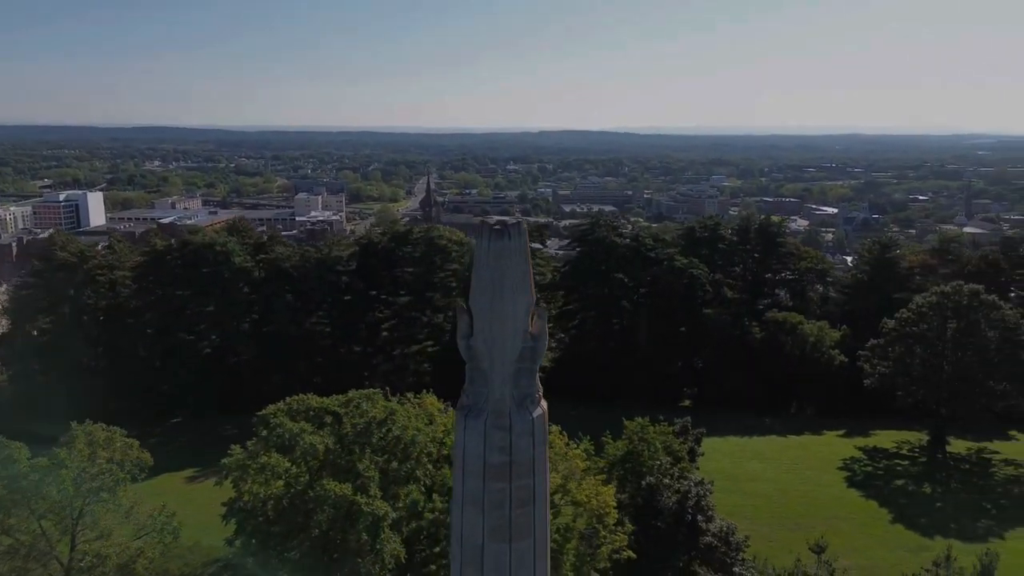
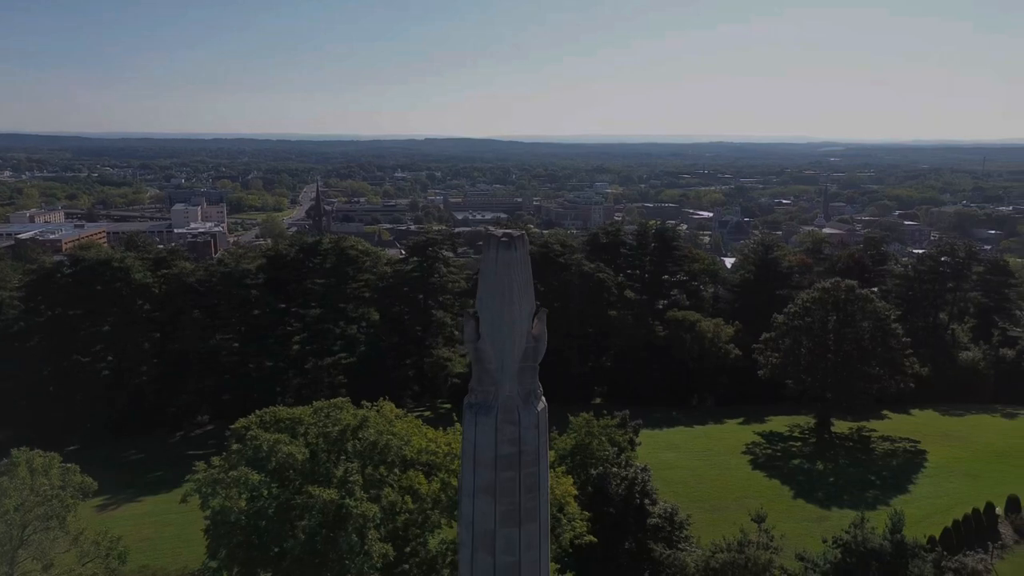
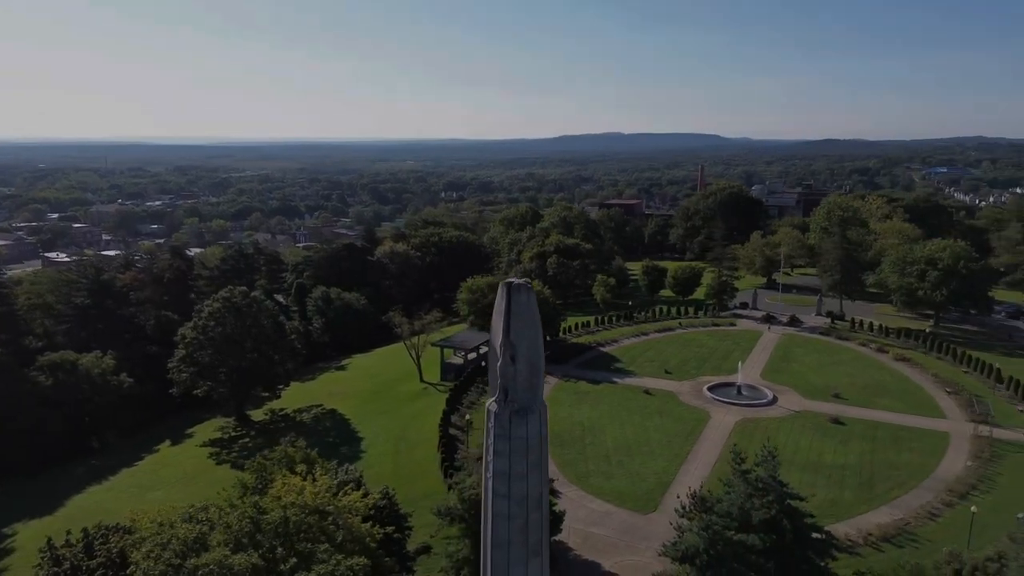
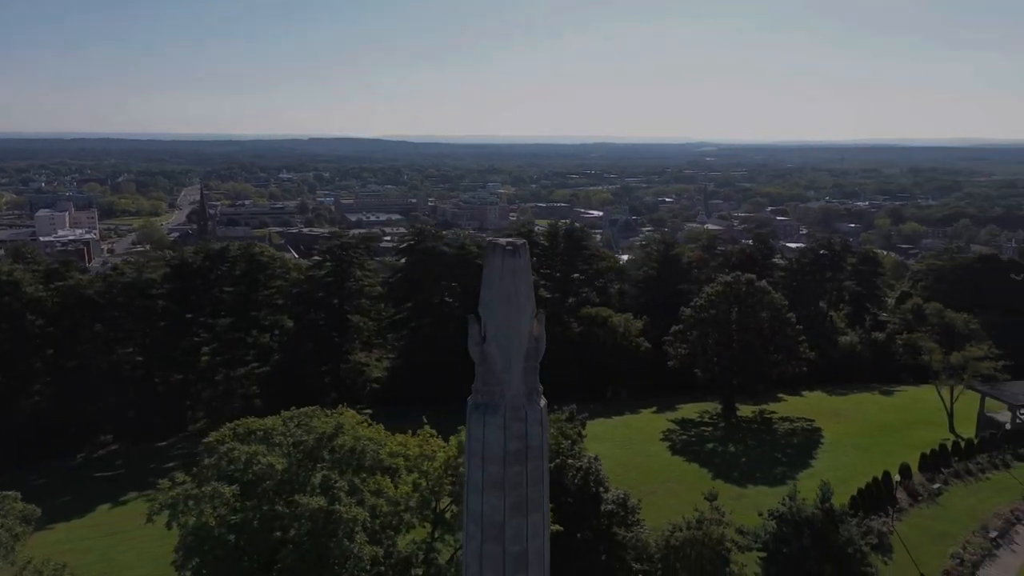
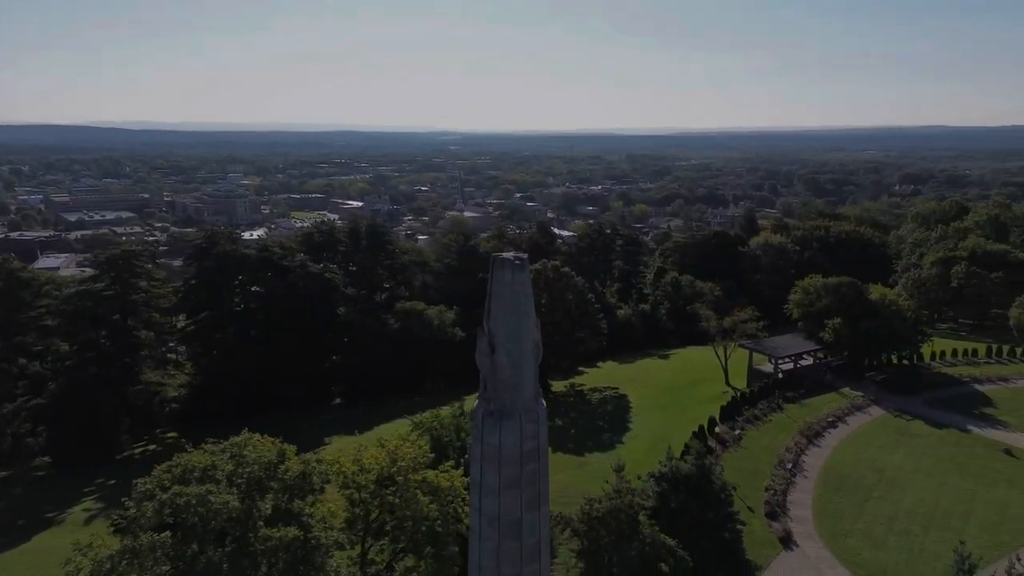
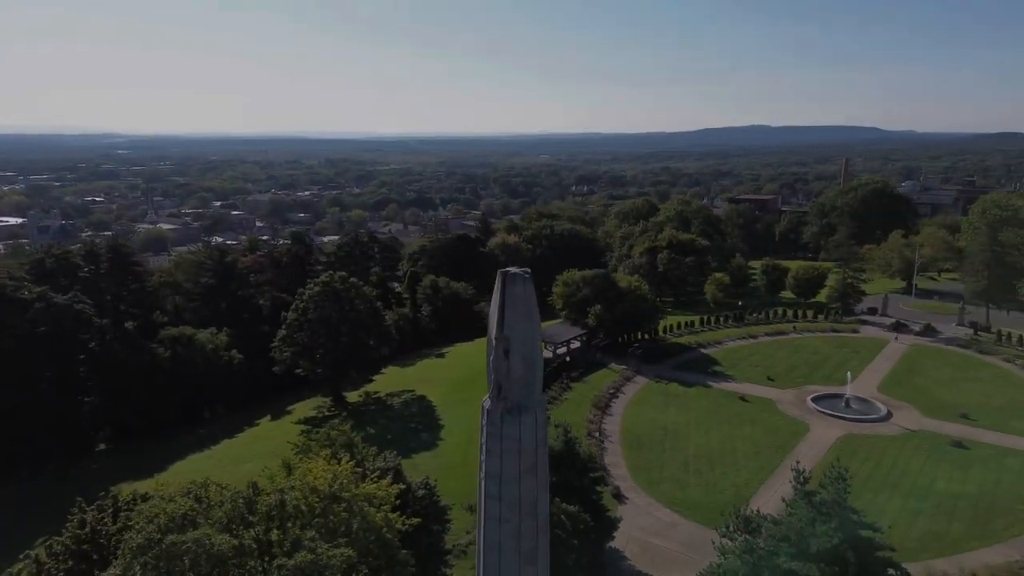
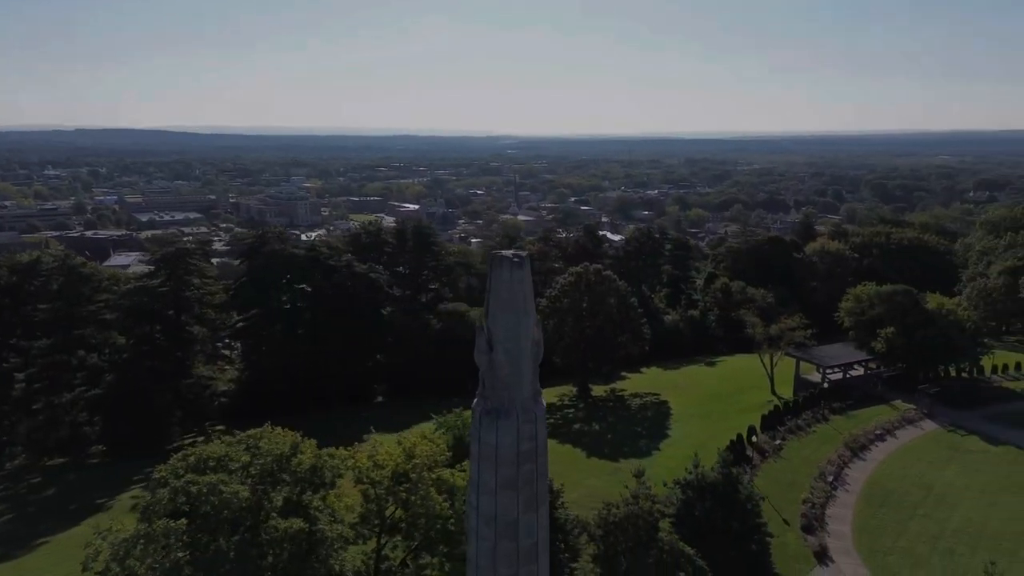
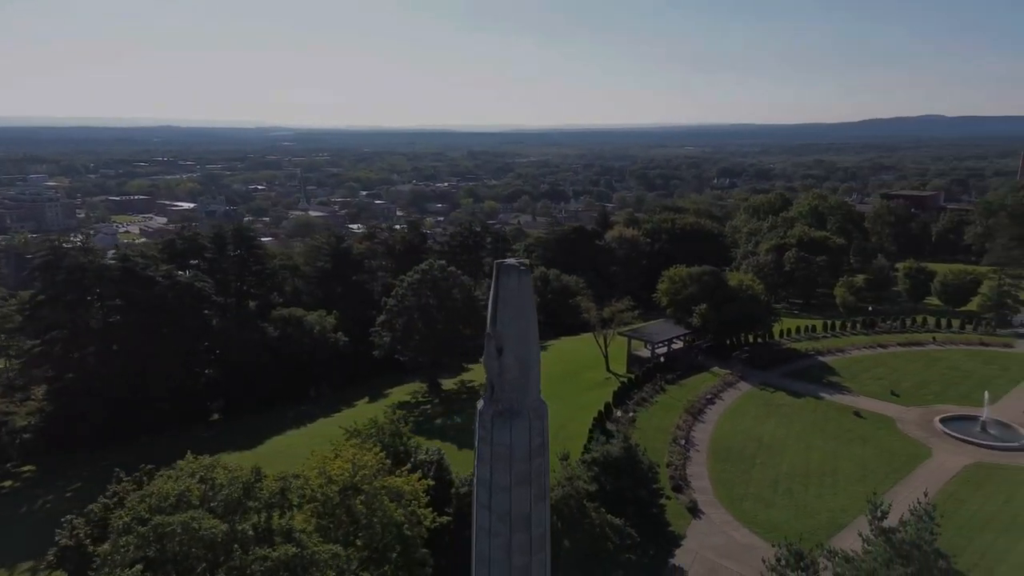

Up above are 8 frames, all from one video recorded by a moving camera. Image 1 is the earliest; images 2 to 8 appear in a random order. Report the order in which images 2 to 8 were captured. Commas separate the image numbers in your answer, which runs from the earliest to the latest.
2, 4, 7, 5, 8, 6, 3
